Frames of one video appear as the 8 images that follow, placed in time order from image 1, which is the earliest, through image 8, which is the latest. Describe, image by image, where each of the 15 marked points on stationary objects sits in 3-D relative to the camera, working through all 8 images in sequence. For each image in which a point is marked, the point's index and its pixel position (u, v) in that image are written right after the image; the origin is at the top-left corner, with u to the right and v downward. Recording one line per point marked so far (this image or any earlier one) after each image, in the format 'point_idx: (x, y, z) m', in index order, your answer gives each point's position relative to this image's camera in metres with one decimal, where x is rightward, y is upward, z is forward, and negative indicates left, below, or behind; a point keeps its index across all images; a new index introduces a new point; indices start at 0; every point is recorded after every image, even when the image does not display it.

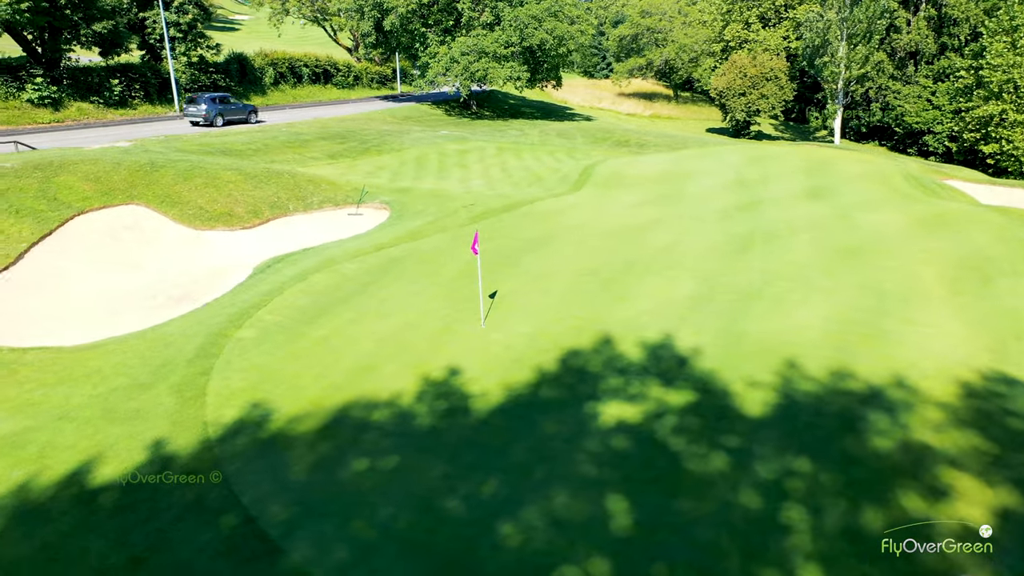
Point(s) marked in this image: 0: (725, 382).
0: (+3.6, -1.6, +13.7) m
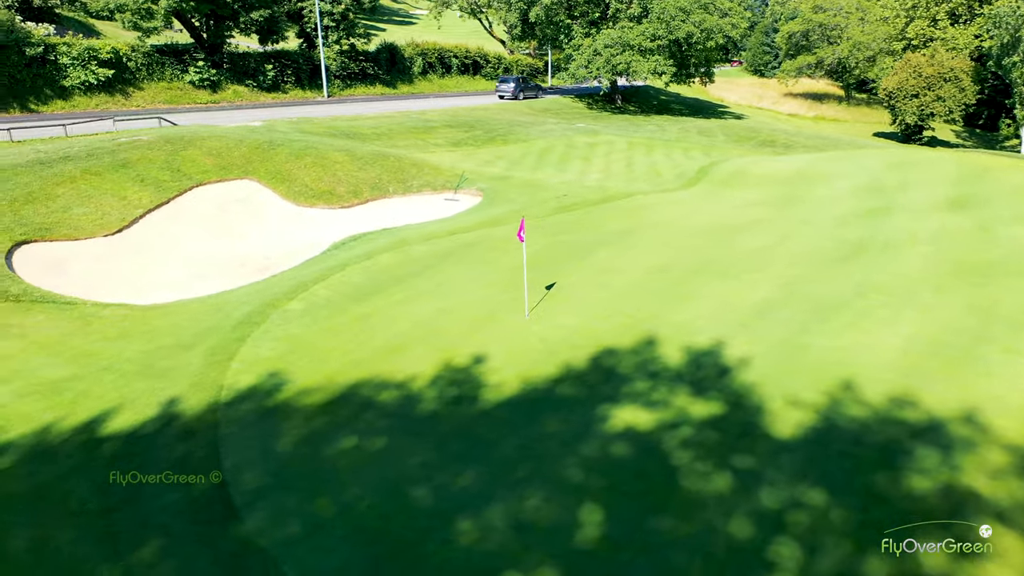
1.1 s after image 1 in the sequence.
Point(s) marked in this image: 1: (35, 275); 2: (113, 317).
0: (+3.8, -1.7, +12.4) m
1: (-10.9, +0.3, +18.7) m
2: (-8.0, -0.6, +16.4) m
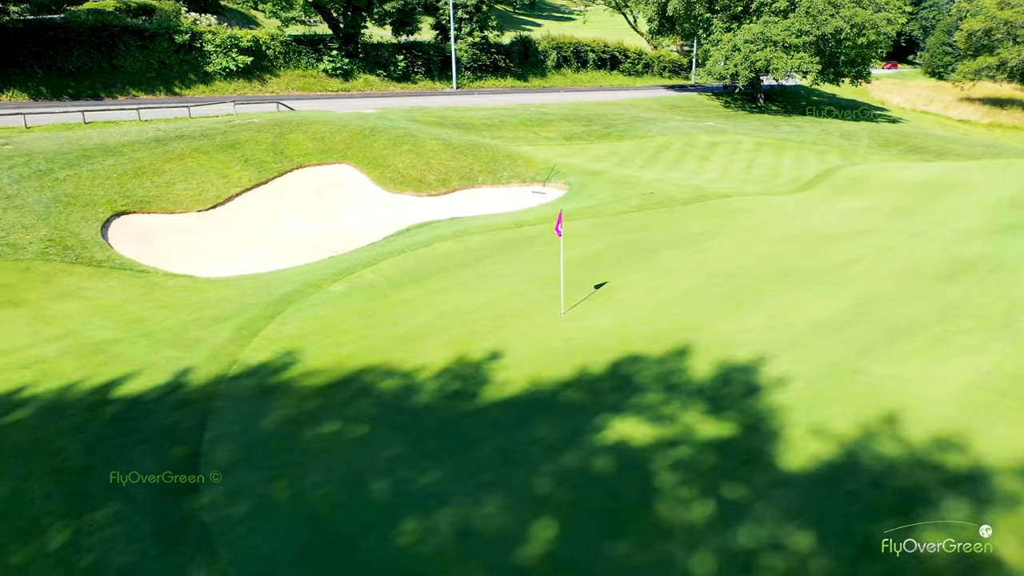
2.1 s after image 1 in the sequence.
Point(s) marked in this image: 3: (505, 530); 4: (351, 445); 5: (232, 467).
0: (+3.7, -1.8, +11.1) m
1: (-9.4, +1.1, +19.9) m
2: (-7.1, 0.0, +17.2) m
3: (-0.1, -2.7, +9.1) m
4: (-2.1, -2.1, +10.8) m
5: (-3.5, -2.2, +10.3) m
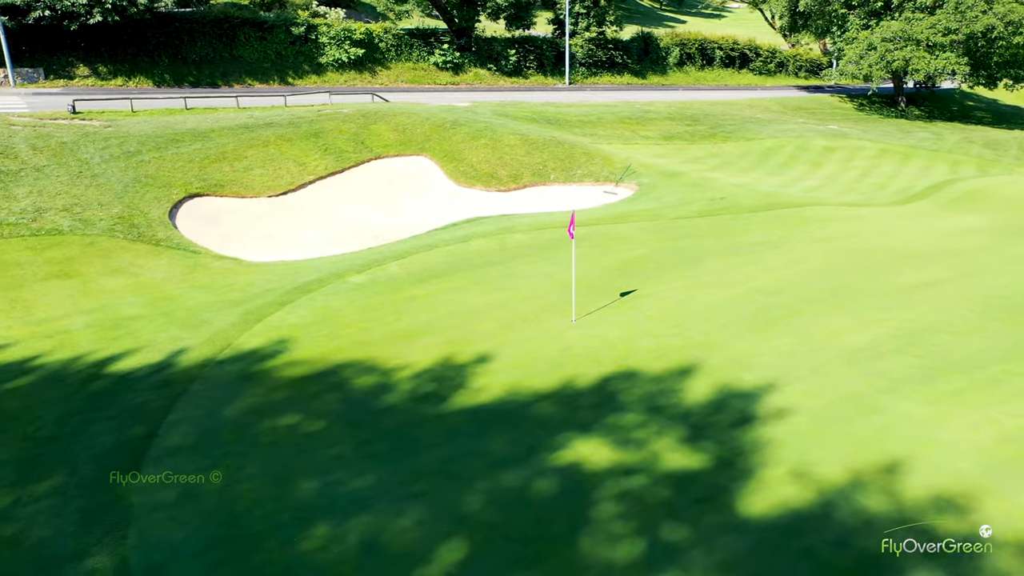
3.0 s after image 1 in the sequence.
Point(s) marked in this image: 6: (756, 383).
0: (+3.0, -2.1, +9.9) m
1: (-8.2, +1.7, +20.8) m
2: (-6.4, +0.4, +17.7) m
3: (-1.0, -2.7, +8.6) m
4: (-2.7, -2.0, +10.6) m
5: (-4.2, -2.0, +10.3) m
6: (+3.5, -1.4, +11.8) m
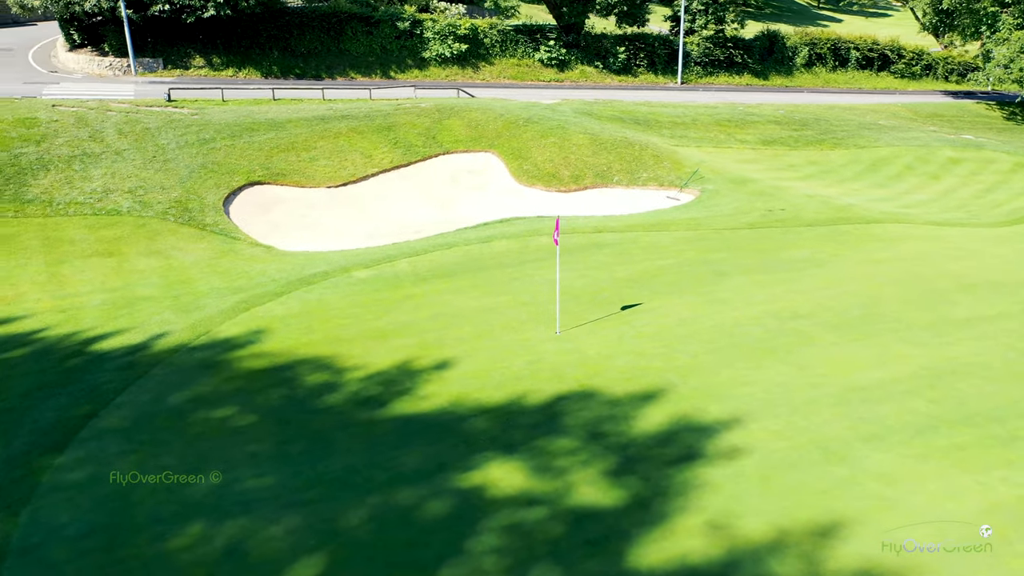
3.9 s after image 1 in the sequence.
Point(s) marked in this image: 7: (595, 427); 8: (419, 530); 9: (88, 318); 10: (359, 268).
0: (+1.9, -2.4, +8.8) m
1: (-7.1, +2.1, +21.5) m
2: (-5.9, +0.7, +18.1) m
3: (-2.4, -2.7, +8.2) m
4: (-3.7, -1.9, +10.5) m
5: (-5.2, -1.9, +10.5) m
6: (+2.7, -1.7, +10.6) m
7: (+1.1, -1.8, +10.5) m
8: (-1.0, -2.5, +8.6) m
9: (-7.5, -0.5, +14.5) m
10: (-3.0, +0.4, +16.2) m
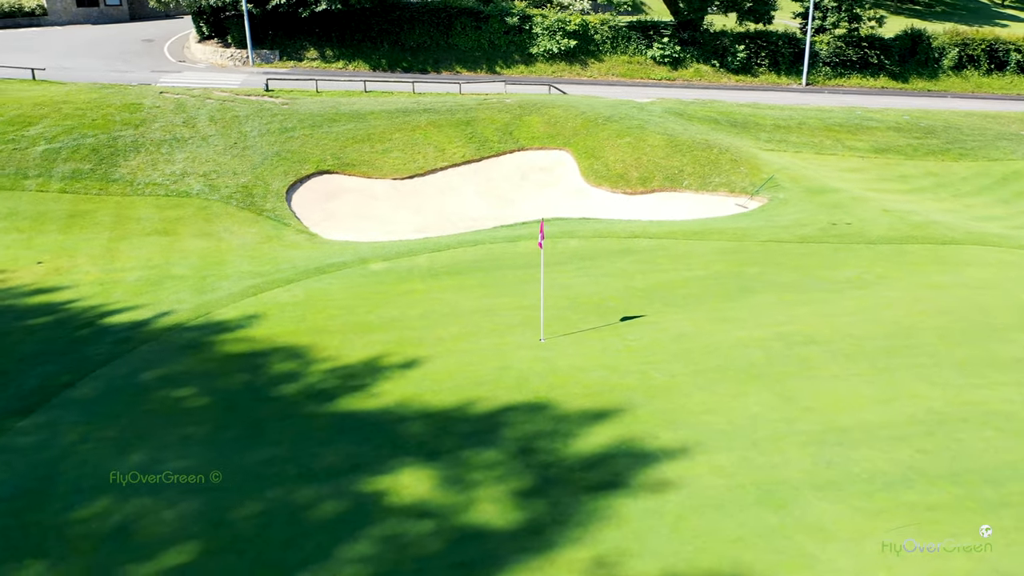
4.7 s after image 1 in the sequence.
0: (+0.7, -2.5, +8.2) m
1: (-5.6, +2.5, +22.2) m
2: (-5.2, +1.0, +18.7) m
3: (-3.6, -2.6, +8.4) m
4: (-4.5, -1.7, +10.8) m
5: (-5.9, -1.5, +11.1) m
6: (+1.9, -1.9, +9.8) m
7: (+0.2, -1.9, +9.9) m
8: (-2.2, -2.5, +8.4) m
9: (-7.4, -0.1, +15.4) m
10: (-2.6, +0.5, +16.3) m
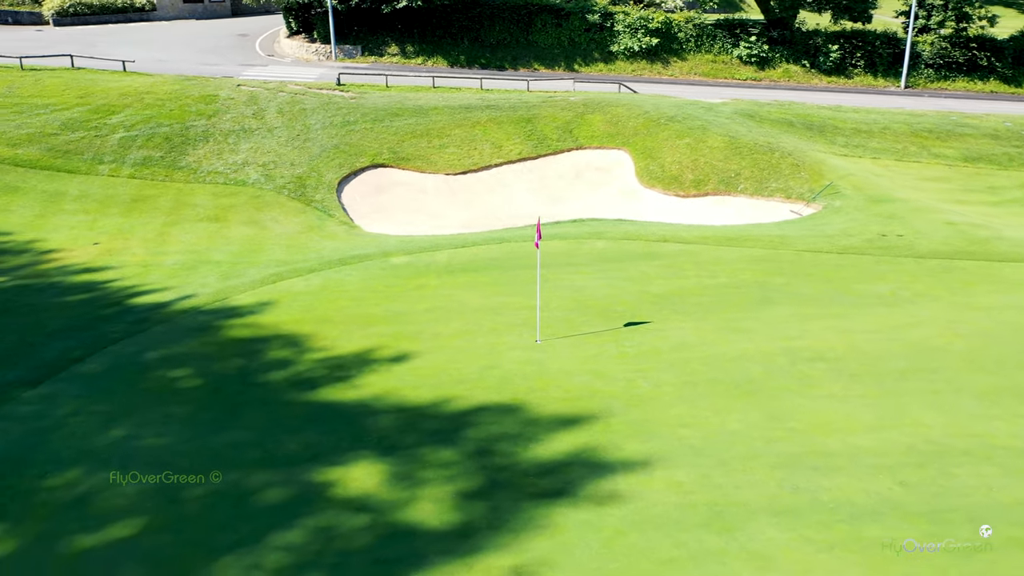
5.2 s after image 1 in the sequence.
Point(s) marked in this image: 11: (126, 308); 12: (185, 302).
0: (-0.1, -2.5, +8.0) m
1: (-4.3, +2.7, +22.7) m
2: (-4.4, +1.3, +19.1) m
3: (-4.3, -2.4, +8.7) m
4: (-4.8, -1.4, +11.2) m
5: (-6.2, -1.3, +11.7) m
6: (+1.4, -2.0, +9.5) m
7: (-0.3, -1.9, +9.8) m
8: (-2.8, -2.4, +8.6) m
9: (-7.1, +0.3, +16.1) m
10: (-2.2, +0.7, +16.5) m
11: (-6.7, -0.3, +14.3) m
12: (-5.7, -0.2, +14.3) m
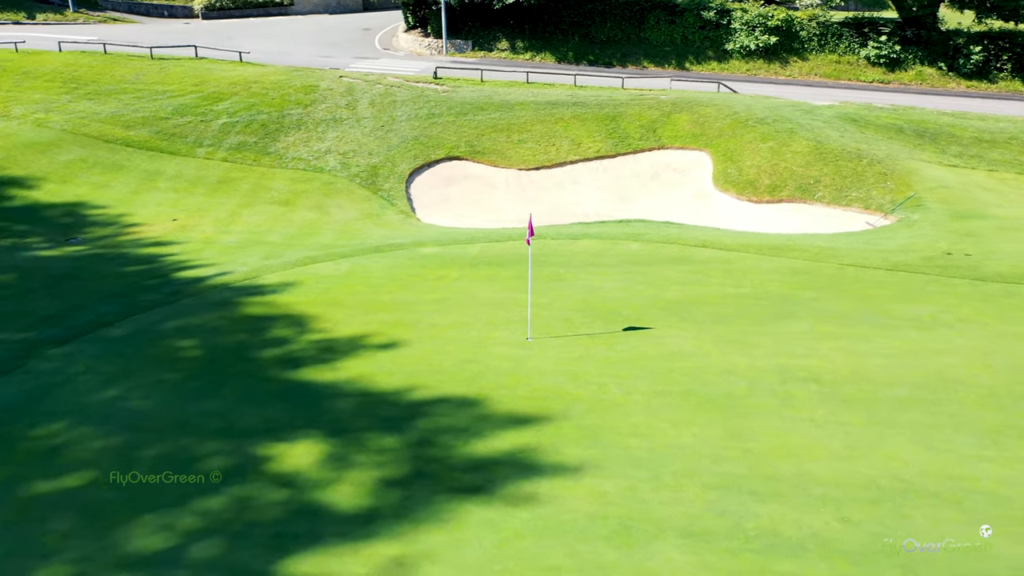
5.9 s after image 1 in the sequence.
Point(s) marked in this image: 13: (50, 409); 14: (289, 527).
0: (-1.1, -2.4, +8.1) m
1: (-2.4, +3.0, +23.2) m
2: (-3.2, +1.6, +19.7) m
3: (-5.1, -2.0, +9.5) m
4: (-5.1, -1.1, +12.1) m
5: (-6.4, -0.8, +12.8) m
6: (+0.6, -2.0, +9.3) m
7: (-0.9, -1.8, +9.9) m
8: (-3.7, -2.1, +9.2) m
9: (-6.4, +0.8, +17.3) m
10: (-1.5, +0.9, +16.8) m
11: (-6.5, +0.2, +15.4) m
12: (-5.4, +0.2, +15.3) m
13: (-6.0, -1.6, +10.8) m
14: (-2.2, -2.4, +8.3) m
